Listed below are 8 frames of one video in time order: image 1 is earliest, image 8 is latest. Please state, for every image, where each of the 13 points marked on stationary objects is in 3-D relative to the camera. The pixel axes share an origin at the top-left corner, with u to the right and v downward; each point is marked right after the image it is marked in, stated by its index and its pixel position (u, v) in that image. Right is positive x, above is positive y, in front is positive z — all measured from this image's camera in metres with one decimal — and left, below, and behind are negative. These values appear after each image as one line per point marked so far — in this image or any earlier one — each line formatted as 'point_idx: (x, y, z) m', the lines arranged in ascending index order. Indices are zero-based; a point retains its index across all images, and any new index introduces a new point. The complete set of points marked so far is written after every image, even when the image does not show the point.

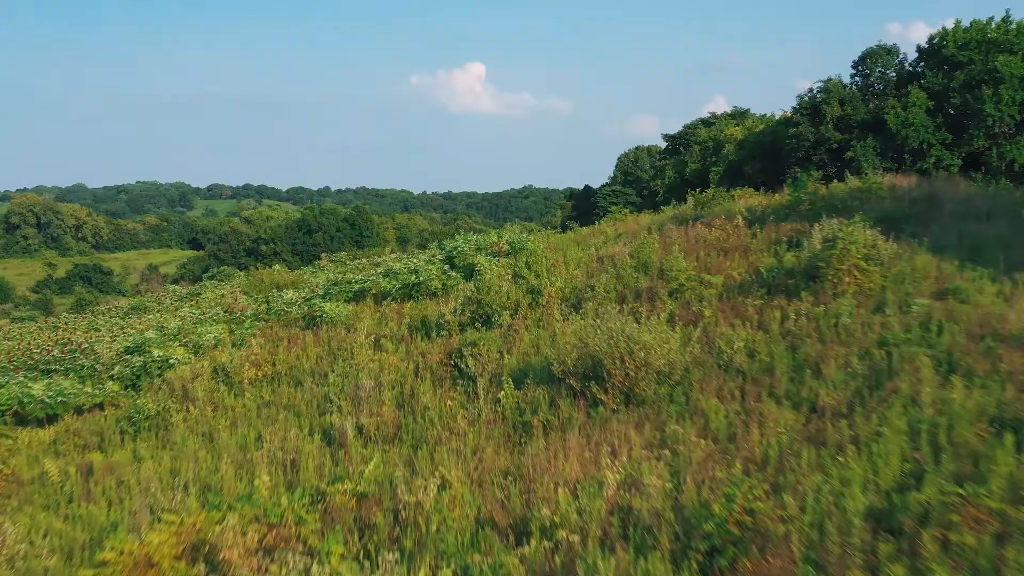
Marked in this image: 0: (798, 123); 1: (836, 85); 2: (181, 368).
0: (+4.4, +2.5, +15.3) m
1: (+4.8, +3.0, +15.0) m
2: (-2.3, -0.6, +7.1) m
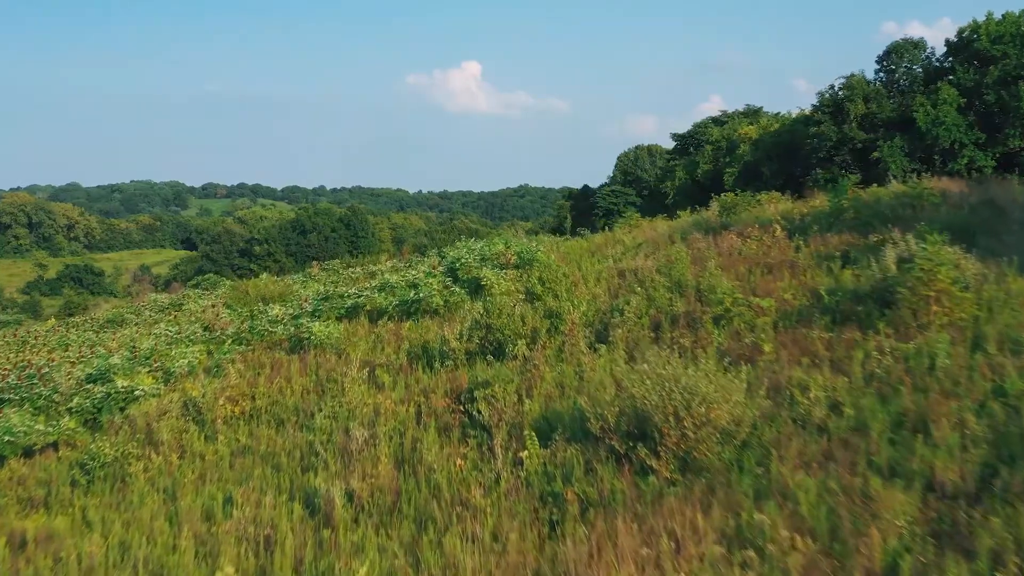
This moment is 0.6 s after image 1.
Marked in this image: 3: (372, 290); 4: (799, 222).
0: (+4.4, +2.4, +14.4) m
1: (+4.9, +2.9, +14.2) m
2: (-2.2, -0.7, +6.2) m
3: (-1.2, 0.0, +8.9) m
4: (+2.2, +0.5, +7.8) m
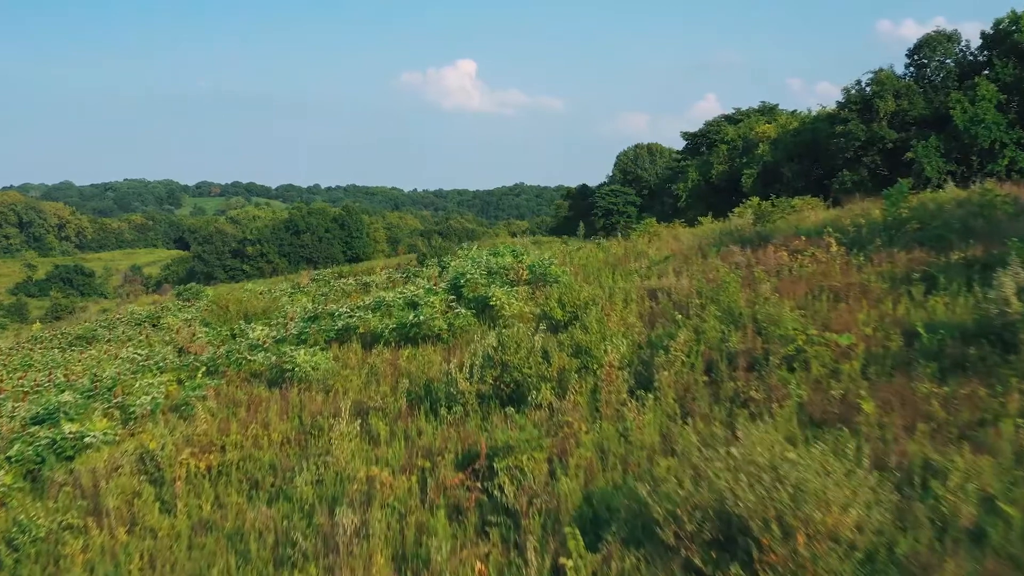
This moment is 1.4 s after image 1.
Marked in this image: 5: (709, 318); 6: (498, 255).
0: (+4.5, +2.3, +13.5) m
1: (+5.0, +2.8, +13.2) m
2: (-2.1, -0.9, +5.2) m
3: (-1.2, -0.2, +8.0) m
4: (+2.3, +0.4, +6.8) m
5: (+1.0, -0.2, +5.1) m
6: (-0.1, +0.3, +10.3) m
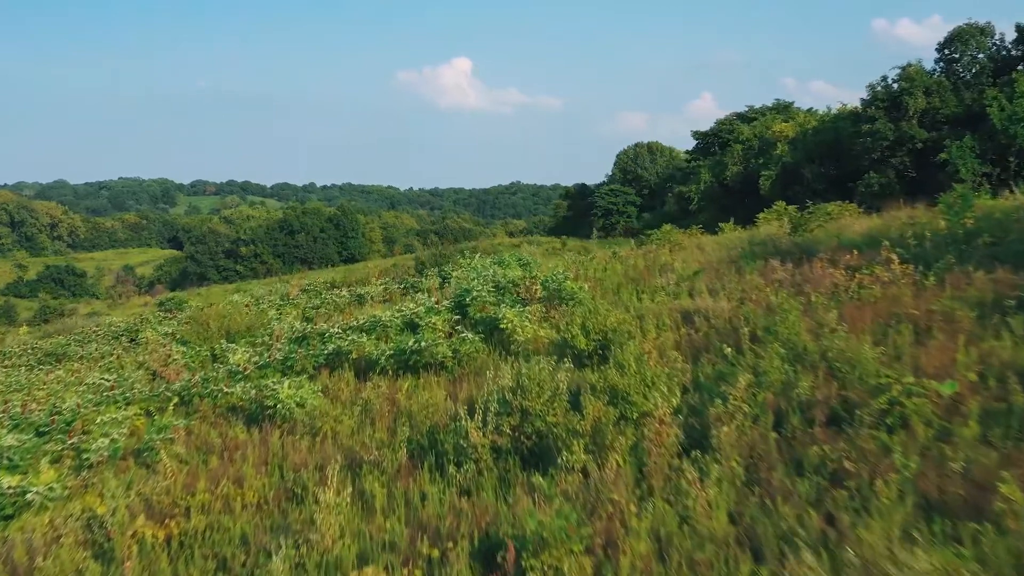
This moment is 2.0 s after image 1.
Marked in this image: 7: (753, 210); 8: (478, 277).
0: (+4.5, +2.1, +12.7) m
1: (+5.0, +2.7, +12.4) m
2: (-2.0, -1.0, +4.3) m
3: (-1.1, -0.3, +7.1) m
4: (+2.4, +0.2, +6.0) m
5: (+1.1, -0.3, +4.3) m
6: (-0.1, +0.2, +9.5) m
7: (+3.5, +1.1, +14.6) m
8: (-0.3, +0.1, +8.7) m
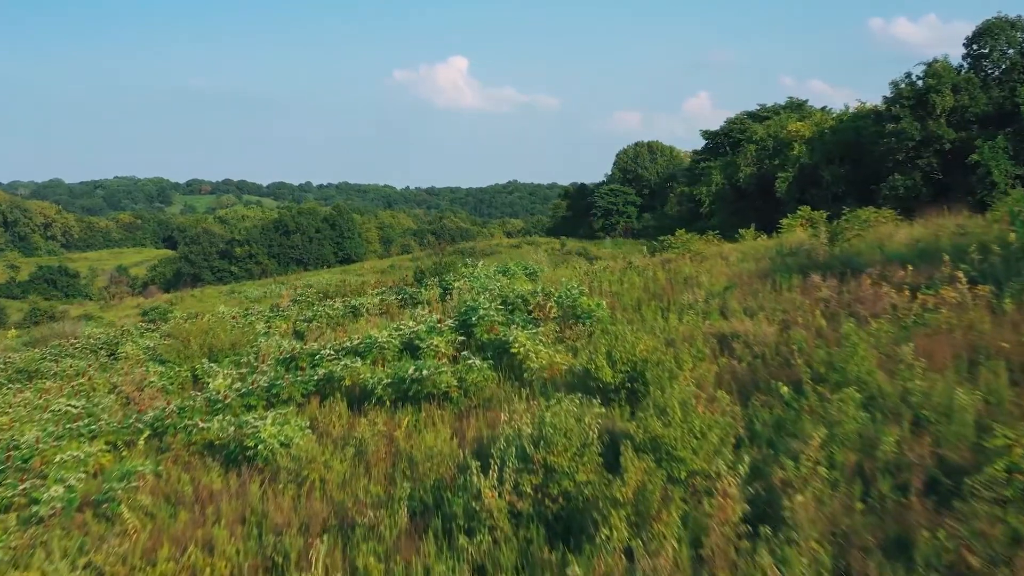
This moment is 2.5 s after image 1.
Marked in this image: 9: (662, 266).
0: (+4.6, +2.0, +12.0) m
1: (+5.1, +2.6, +11.7) m
2: (-2.0, -1.1, +3.6) m
3: (-1.0, -0.4, +6.4) m
4: (+2.5, +0.1, +5.3) m
5: (+1.2, -0.4, +3.6) m
6: (0.0, +0.1, +8.8) m
7: (+3.5, +1.0, +13.9) m
8: (-0.2, 0.0, +8.0) m
9: (+1.2, +0.2, +8.2) m
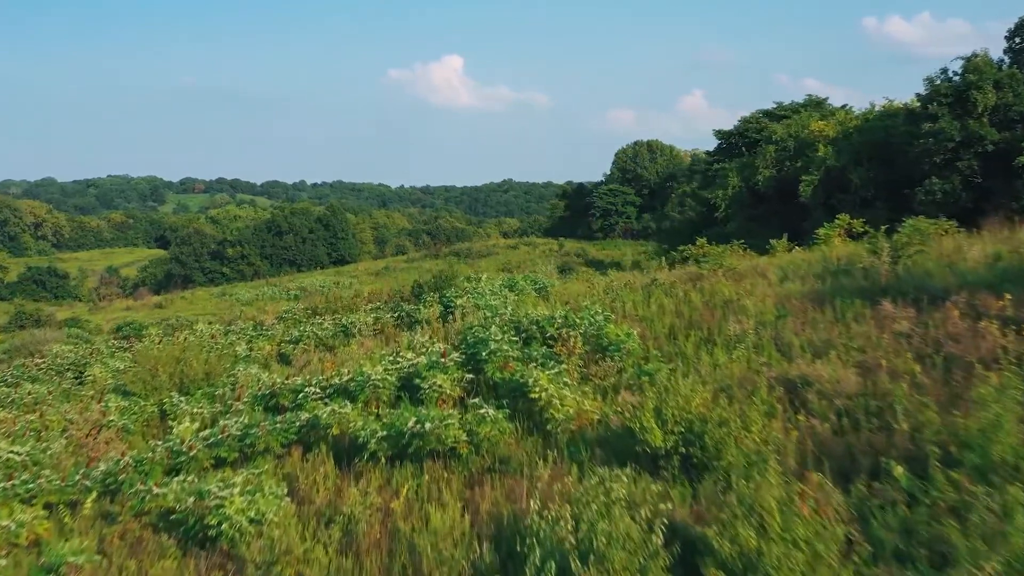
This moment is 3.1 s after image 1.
0: (+4.6, +1.9, +11.1) m
1: (+5.1, +2.4, +10.8) m
2: (-1.9, -1.3, +2.7) m
3: (-0.9, -0.6, +5.5) m
4: (+2.5, 0.0, +4.4) m
5: (+1.3, -0.5, +2.7) m
6: (+0.1, -0.1, +7.9) m
7: (+3.6, +0.9, +13.0) m
8: (-0.2, -0.2, +7.1) m
9: (+1.3, 0.0, +7.3) m
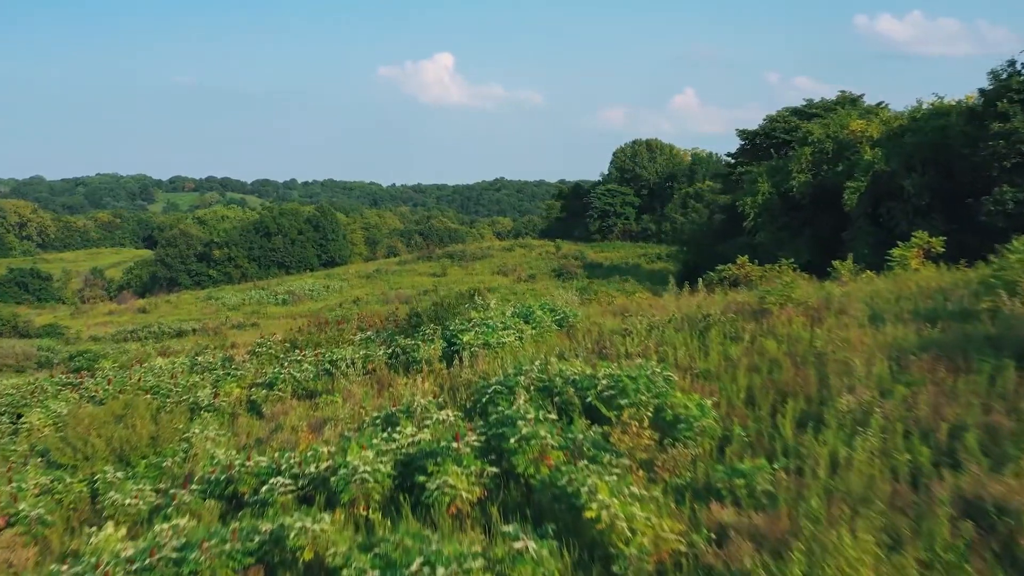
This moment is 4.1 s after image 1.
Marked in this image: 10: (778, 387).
0: (+4.7, +1.7, +9.8) m
1: (+5.2, +2.2, +9.5) m
2: (-1.7, -1.5, +1.3) m
3: (-0.8, -0.8, +4.1) m
4: (+2.7, -0.2, +3.1) m
5: (+1.4, -0.8, +1.3) m
6: (+0.2, -0.3, +6.5) m
7: (+3.7, +0.7, +11.7) m
8: (0.0, -0.4, +5.7) m
9: (+1.4, -0.2, +5.9) m
10: (+1.2, -0.4, +4.5) m
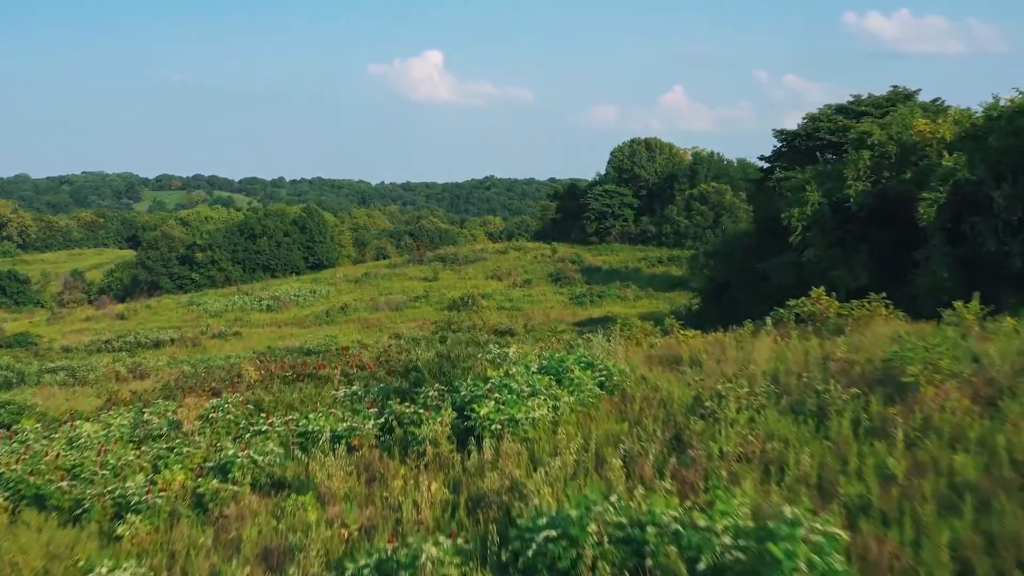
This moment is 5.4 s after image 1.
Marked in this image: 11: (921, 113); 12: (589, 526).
0: (+4.9, +1.4, +8.1) m
1: (+5.3, +1.9, +7.8) m
2: (-1.5, -1.8, -0.4) m
3: (-0.6, -1.1, +2.4) m
4: (+2.9, -0.5, +1.4) m
5: (+1.7, -1.1, -0.4) m
6: (+0.4, -0.6, +4.8) m
7: (+3.8, +0.4, +10.0) m
8: (+0.2, -0.7, +4.0) m
9: (+1.6, -0.5, +4.2) m
10: (+1.4, -0.7, +2.8) m
11: (+4.5, +1.9, +11.2) m
12: (+0.2, -0.7, +3.2) m
